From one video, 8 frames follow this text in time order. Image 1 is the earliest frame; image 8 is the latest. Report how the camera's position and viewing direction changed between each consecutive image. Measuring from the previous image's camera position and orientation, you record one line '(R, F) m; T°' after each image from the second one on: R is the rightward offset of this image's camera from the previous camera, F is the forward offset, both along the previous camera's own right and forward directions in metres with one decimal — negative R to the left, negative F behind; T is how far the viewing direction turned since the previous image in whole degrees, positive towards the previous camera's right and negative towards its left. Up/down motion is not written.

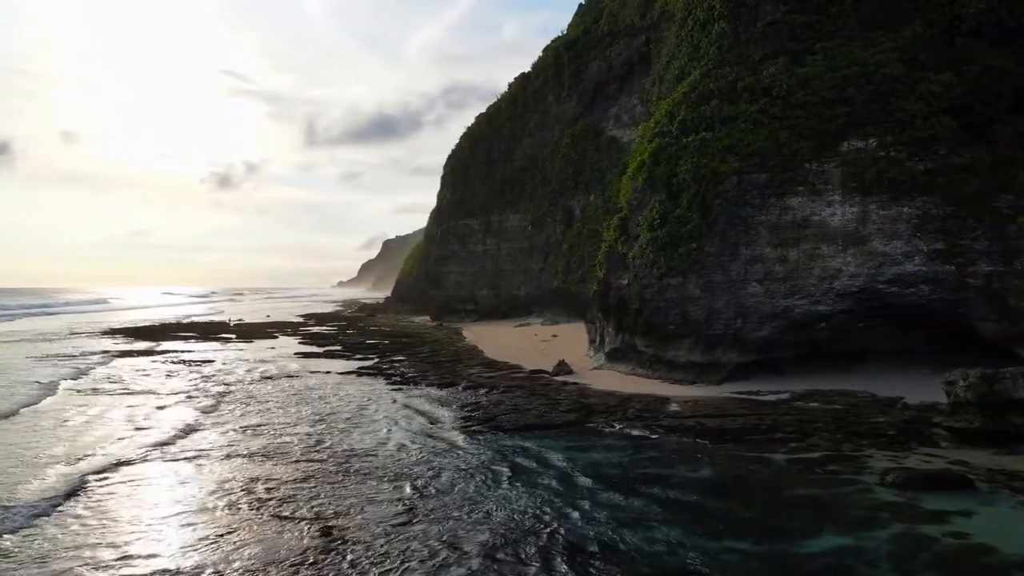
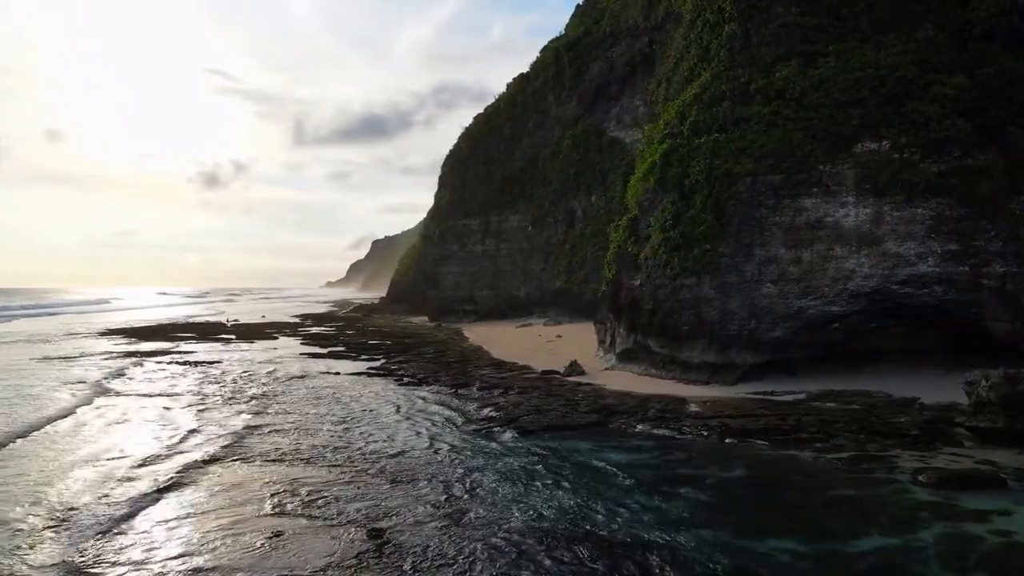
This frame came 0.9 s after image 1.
(-0.6, 0.0) m; +1°
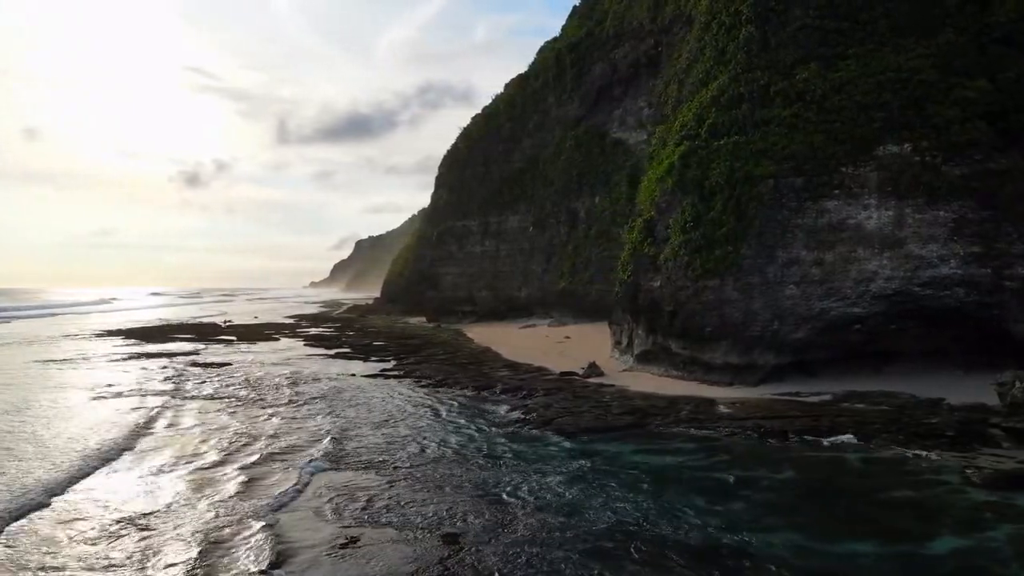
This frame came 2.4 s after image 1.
(-0.8, 0.0) m; +1°
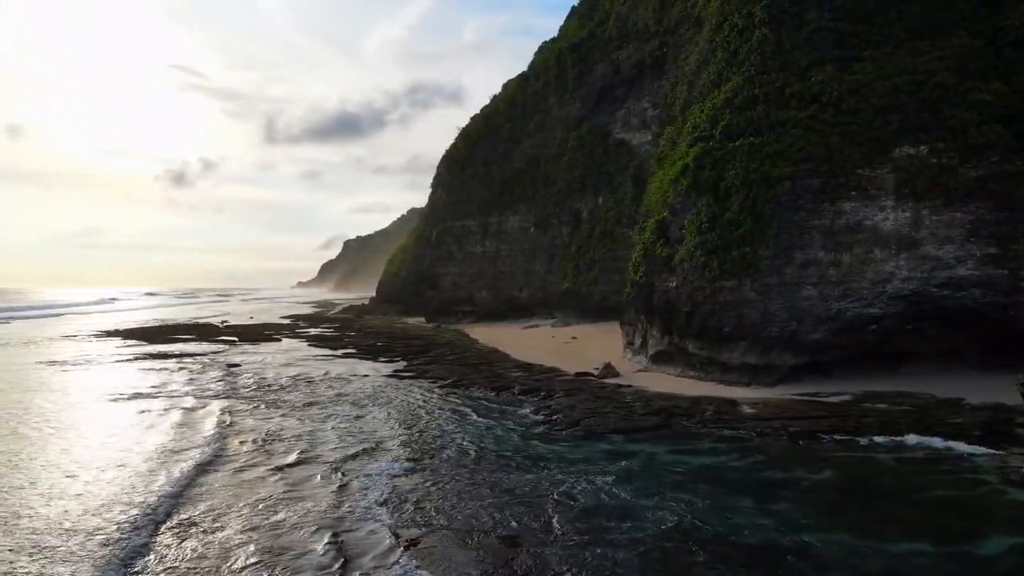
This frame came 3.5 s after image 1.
(-0.7, 0.0) m; +1°
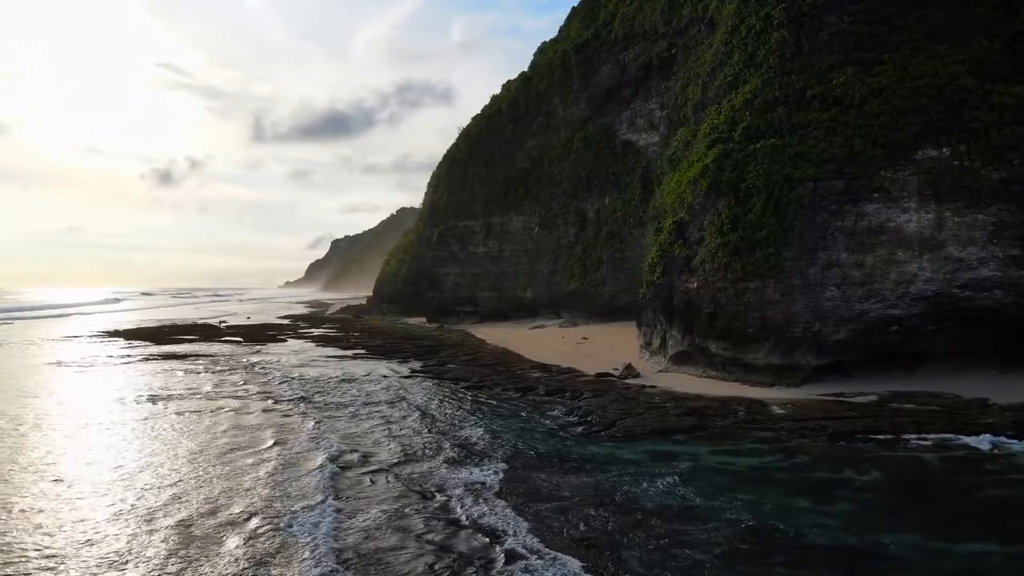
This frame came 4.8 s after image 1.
(-0.8, 0.0) m; +1°
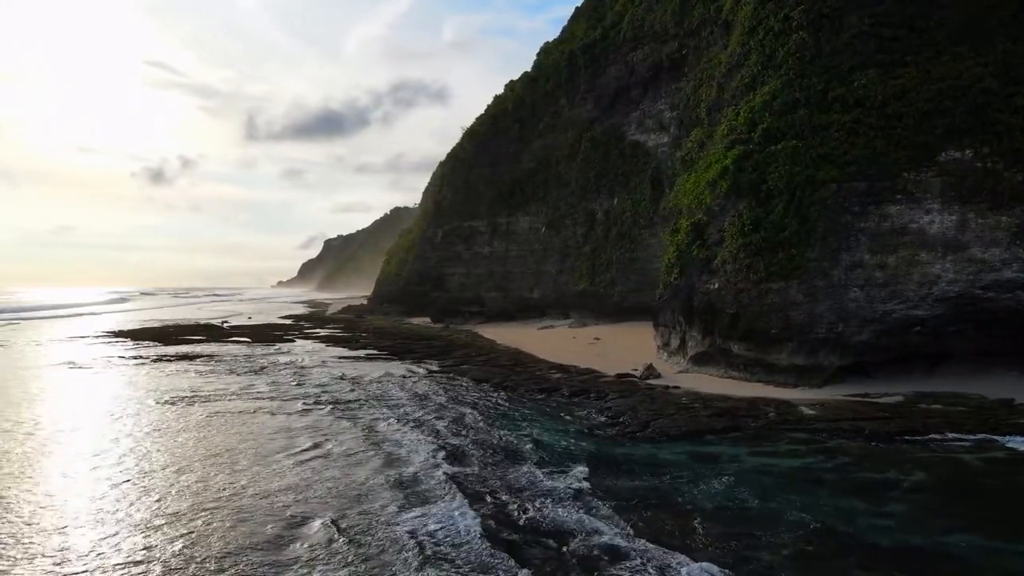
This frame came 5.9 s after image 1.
(-0.7, 0.0) m; 0°
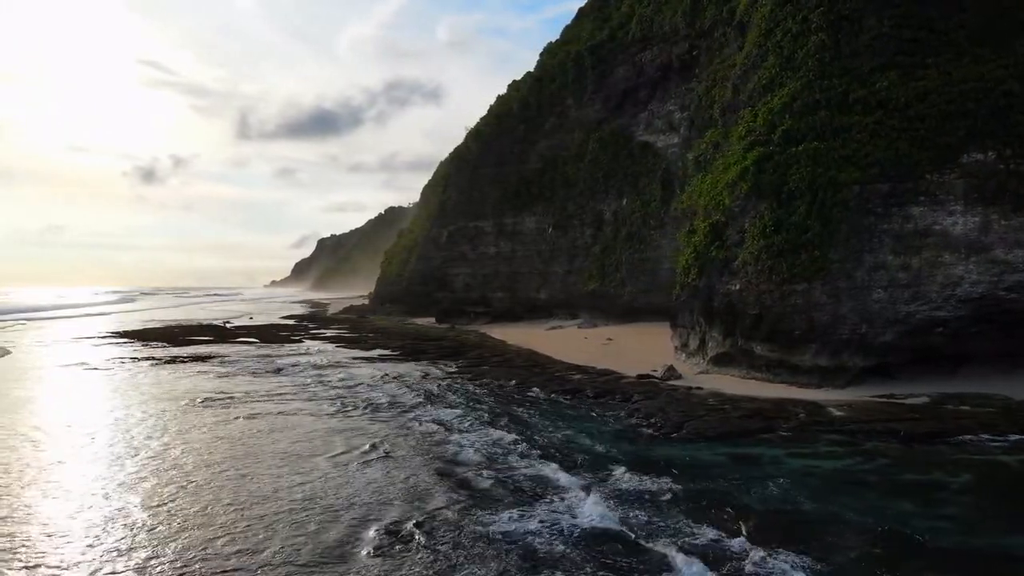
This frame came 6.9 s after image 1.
(-0.7, 0.0) m; 0°
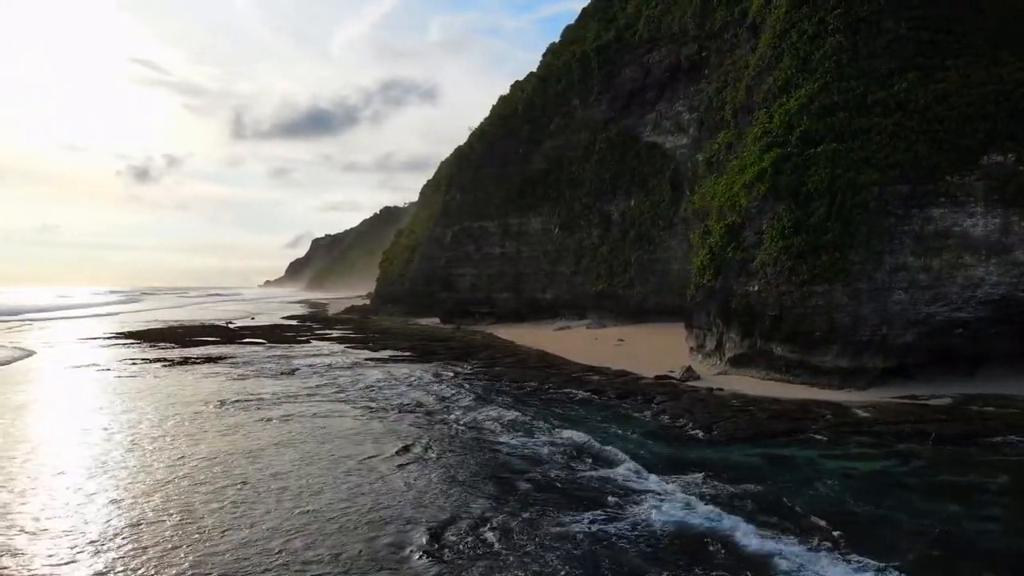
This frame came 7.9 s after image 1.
(-0.6, 0.0) m; 0°
